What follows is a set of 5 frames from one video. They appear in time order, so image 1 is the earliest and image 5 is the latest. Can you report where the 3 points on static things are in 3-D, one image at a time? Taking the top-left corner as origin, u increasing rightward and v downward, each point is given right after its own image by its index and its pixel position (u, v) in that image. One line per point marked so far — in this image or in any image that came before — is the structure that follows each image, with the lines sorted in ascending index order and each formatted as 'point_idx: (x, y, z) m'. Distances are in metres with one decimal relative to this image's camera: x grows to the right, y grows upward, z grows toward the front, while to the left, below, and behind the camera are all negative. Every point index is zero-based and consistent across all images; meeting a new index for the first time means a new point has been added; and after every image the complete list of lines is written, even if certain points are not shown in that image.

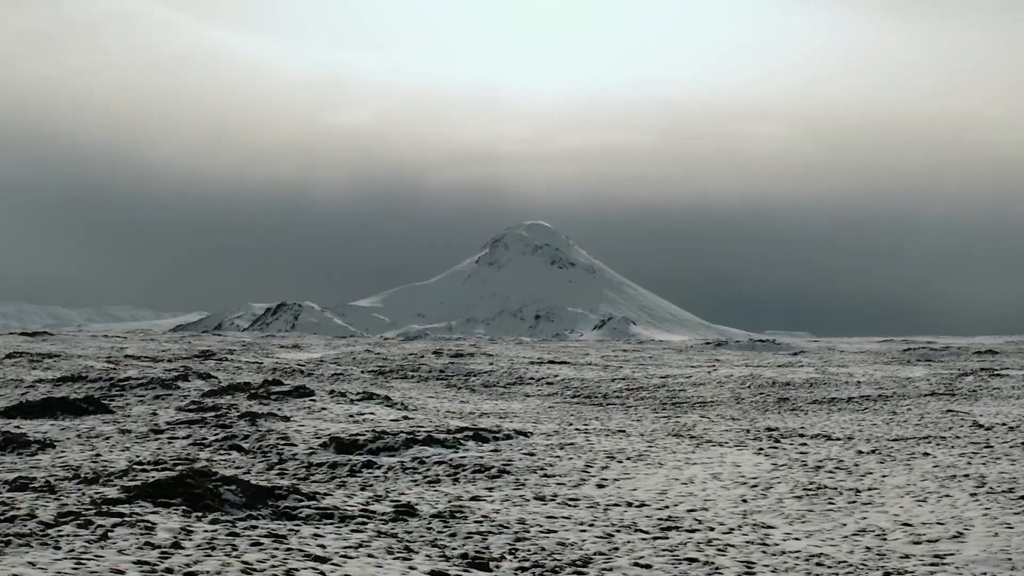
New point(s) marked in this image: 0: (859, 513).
0: (+8.4, -5.5, +17.8) m
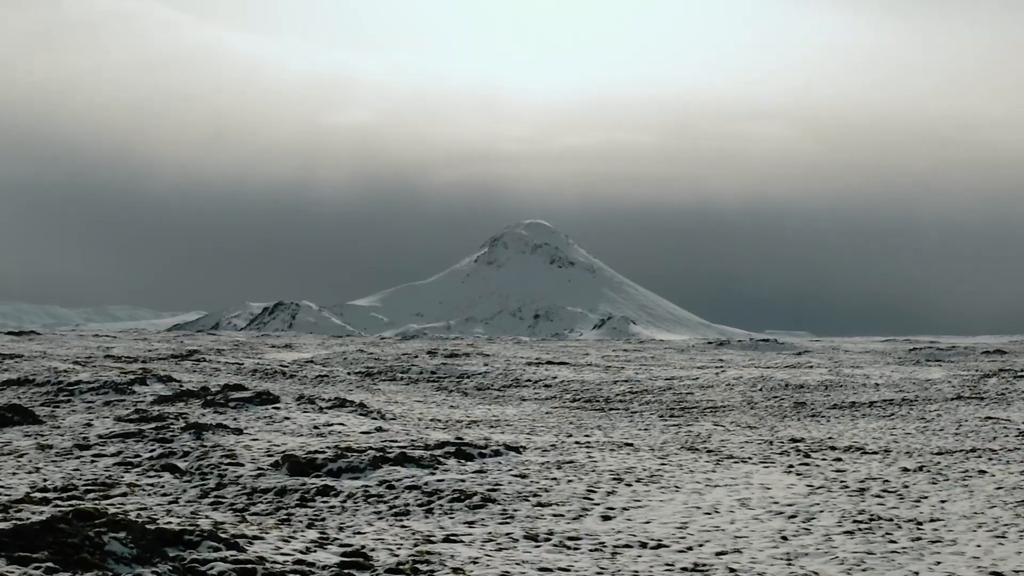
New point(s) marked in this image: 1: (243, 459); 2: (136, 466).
0: (+8.1, -5.2, +14.3) m
1: (-7.0, -4.4, +19.1) m
2: (-9.5, -4.5, +18.7) m
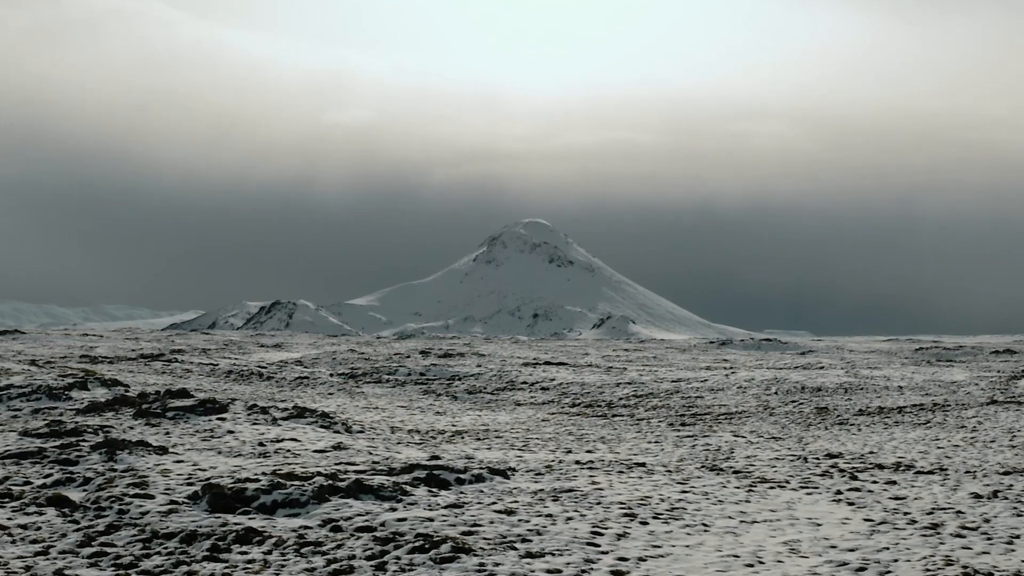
0: (+7.8, -4.9, +10.3) m
1: (-7.3, -4.1, +15.1) m
2: (-9.9, -4.2, +14.7) m
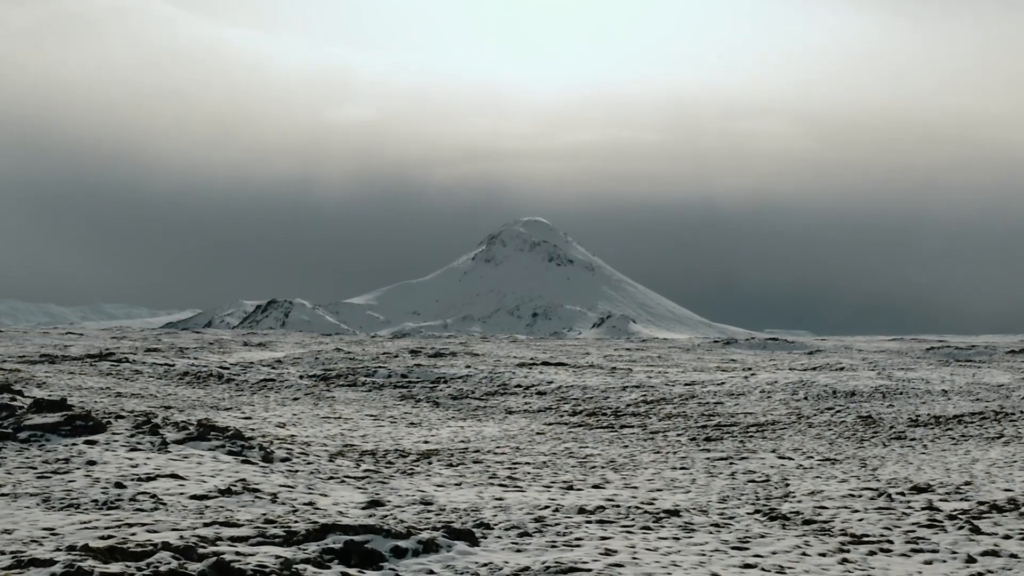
0: (+7.3, -4.4, +4.3) m
1: (-7.8, -3.6, +9.1) m
2: (-10.3, -3.6, +8.7) m
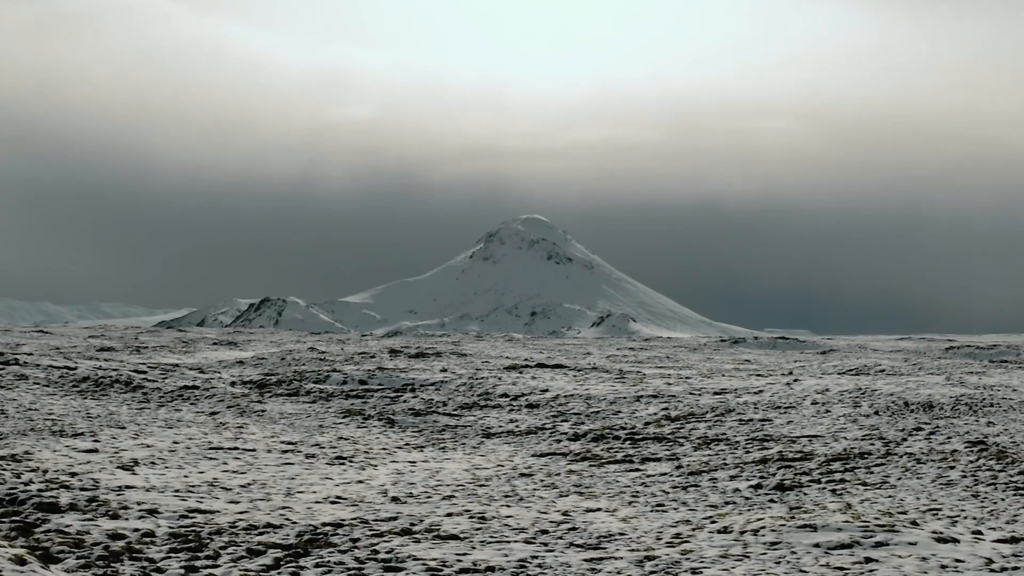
0: (+6.6, -3.6, -5.2) m
1: (-8.5, -2.8, -0.4) m
2: (-11.0, -2.9, -0.9) m
